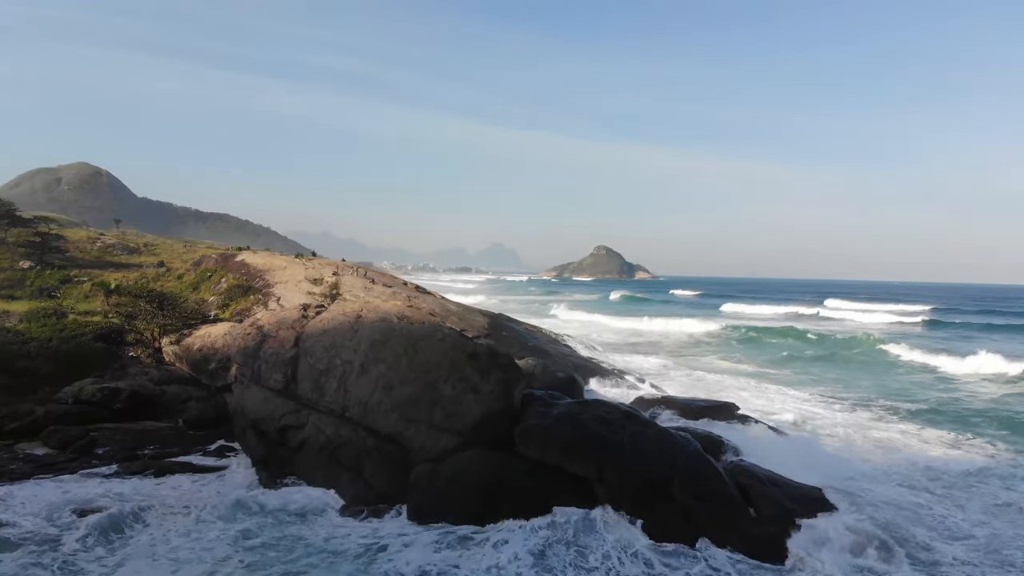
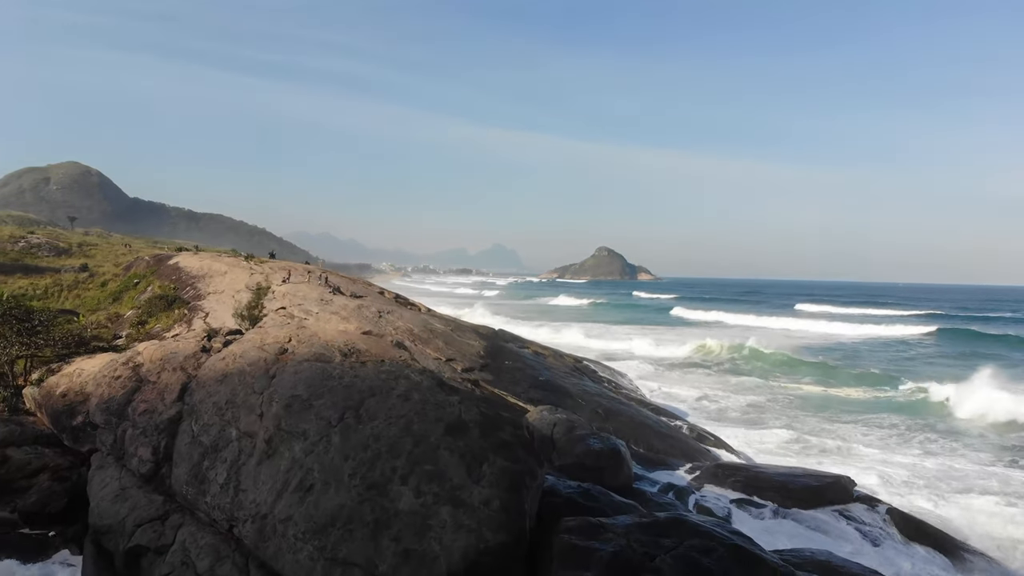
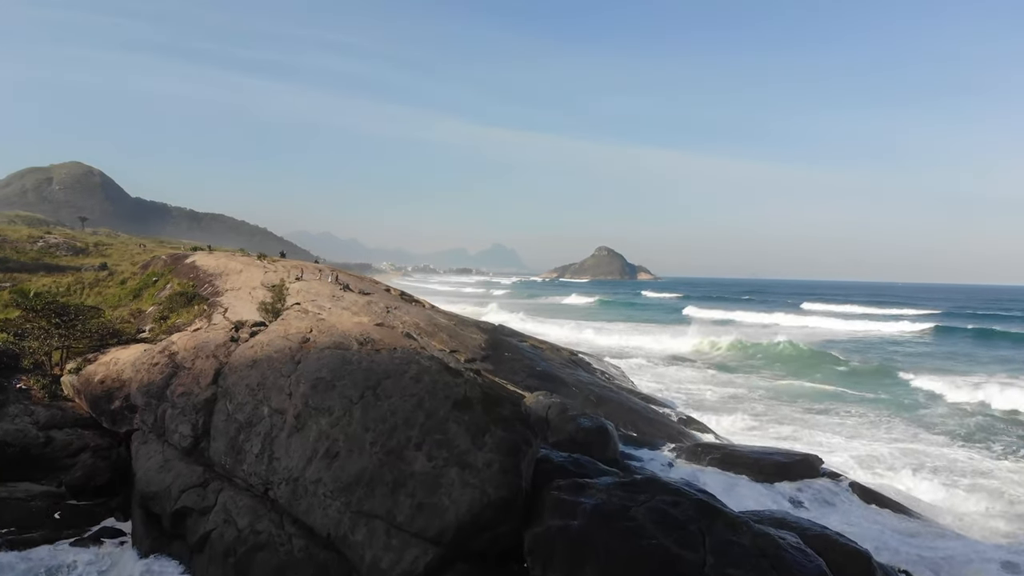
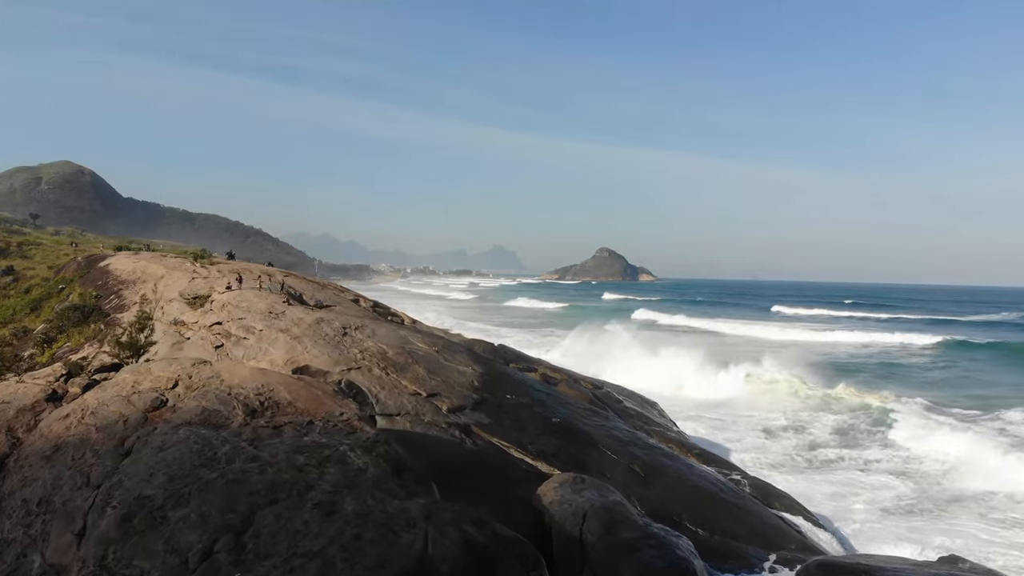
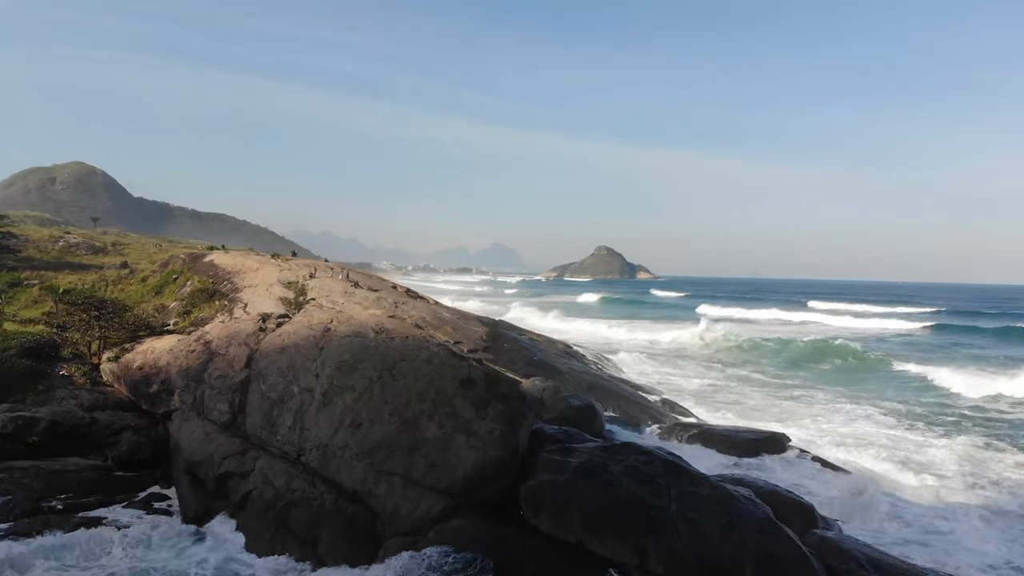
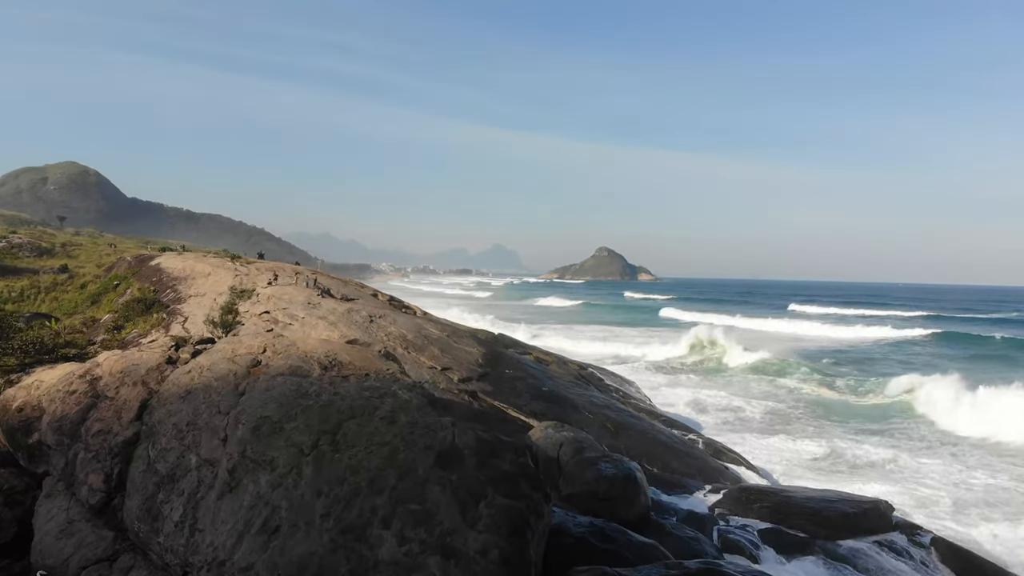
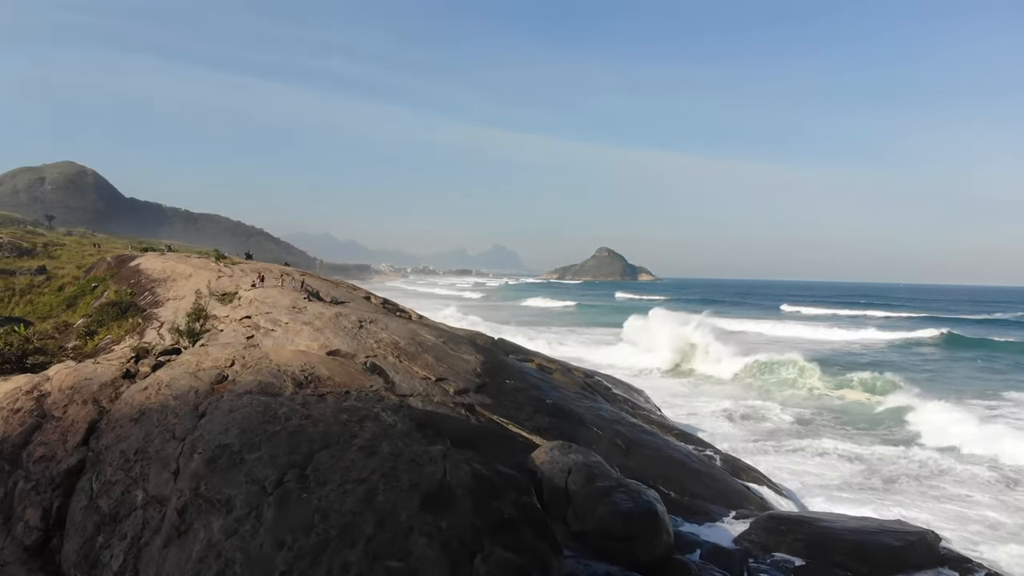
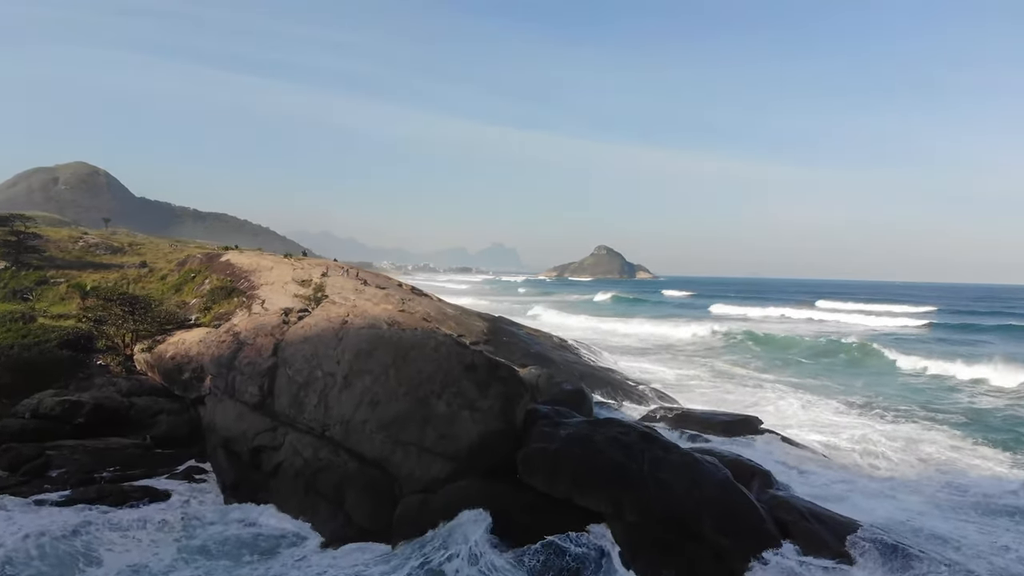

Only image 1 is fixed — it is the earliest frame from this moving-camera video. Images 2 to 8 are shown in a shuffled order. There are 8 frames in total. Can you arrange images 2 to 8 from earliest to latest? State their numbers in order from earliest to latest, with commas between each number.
8, 5, 3, 2, 6, 7, 4
